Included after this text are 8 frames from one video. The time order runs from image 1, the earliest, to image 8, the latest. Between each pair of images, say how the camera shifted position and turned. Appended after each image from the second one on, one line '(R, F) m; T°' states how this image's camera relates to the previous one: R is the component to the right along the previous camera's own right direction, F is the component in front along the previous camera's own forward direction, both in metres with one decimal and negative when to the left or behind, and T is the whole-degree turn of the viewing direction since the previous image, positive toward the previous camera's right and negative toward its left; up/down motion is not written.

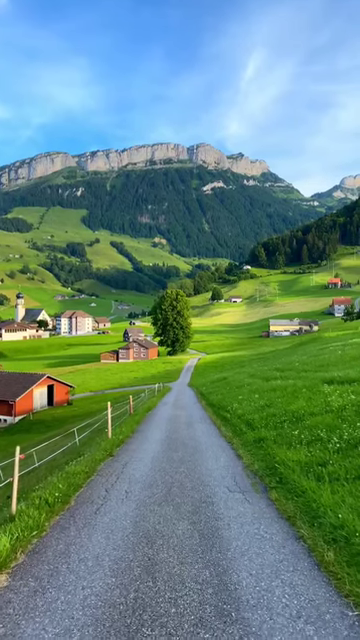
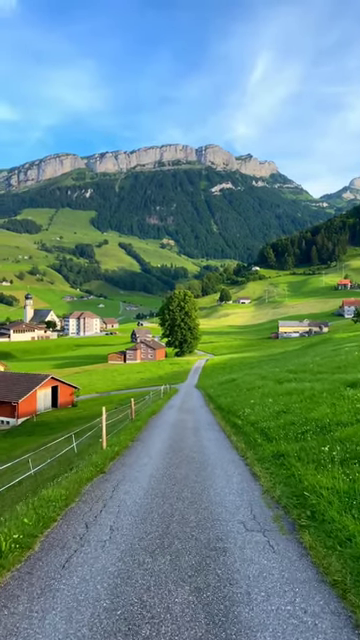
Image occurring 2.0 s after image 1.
(+0.1, +2.7) m; -1°
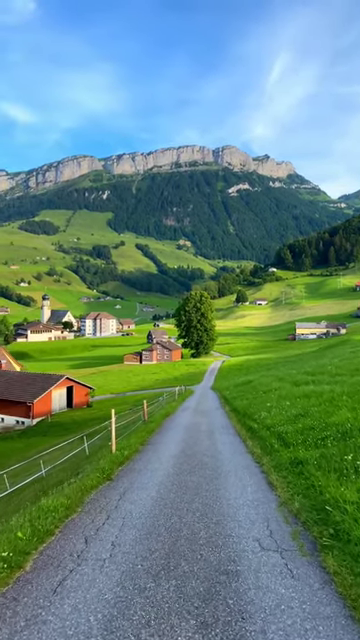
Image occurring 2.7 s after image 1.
(+0.1, +0.8) m; -2°
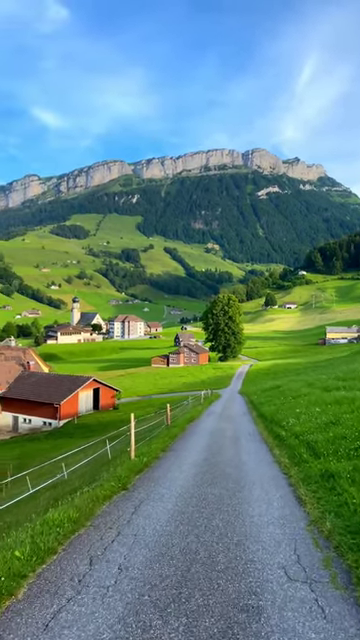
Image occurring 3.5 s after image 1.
(+0.2, +0.9) m; -3°
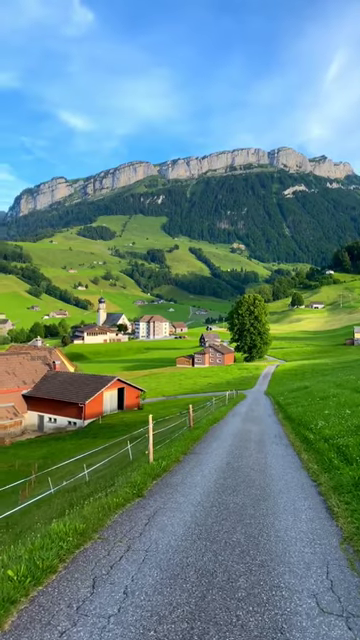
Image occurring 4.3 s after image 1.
(+0.1, +0.9) m; -3°
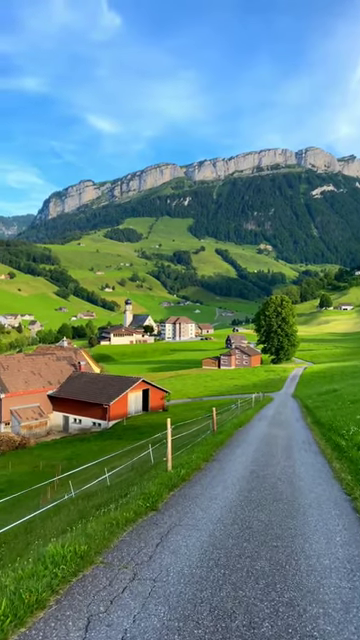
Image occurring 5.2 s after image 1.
(+0.2, +1.1) m; -3°
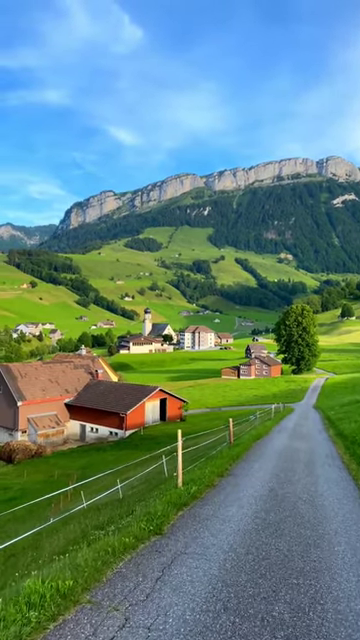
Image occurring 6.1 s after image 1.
(+0.2, +1.1) m; -2°
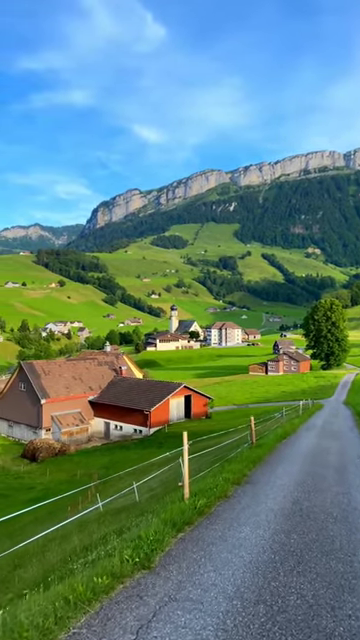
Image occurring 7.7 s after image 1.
(+0.5, +2.1) m; -3°
